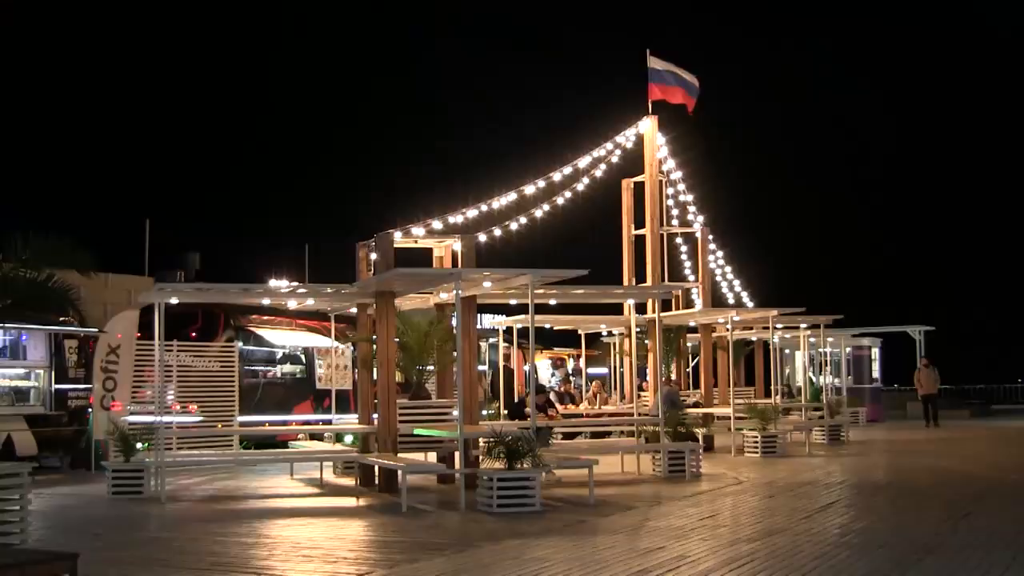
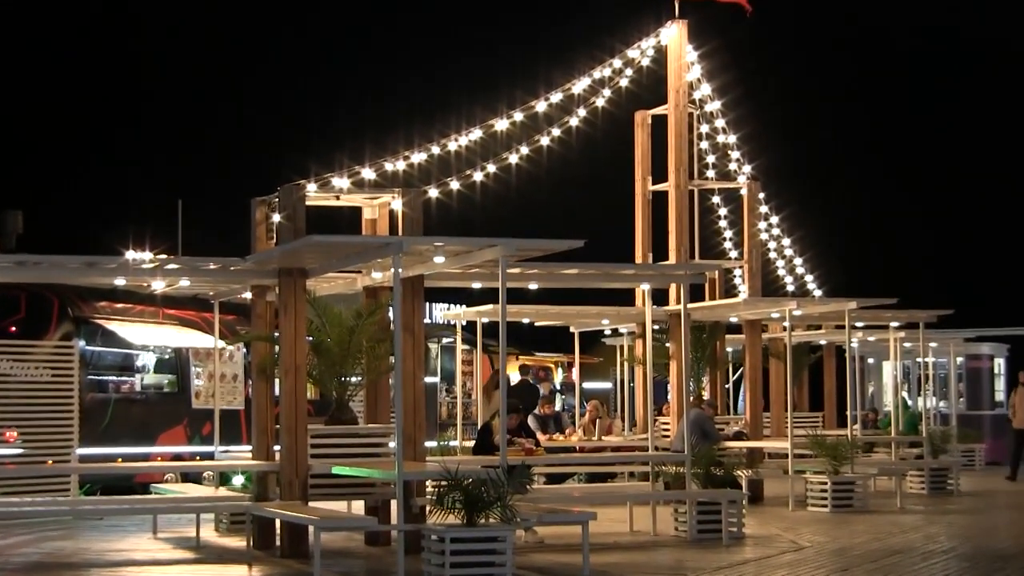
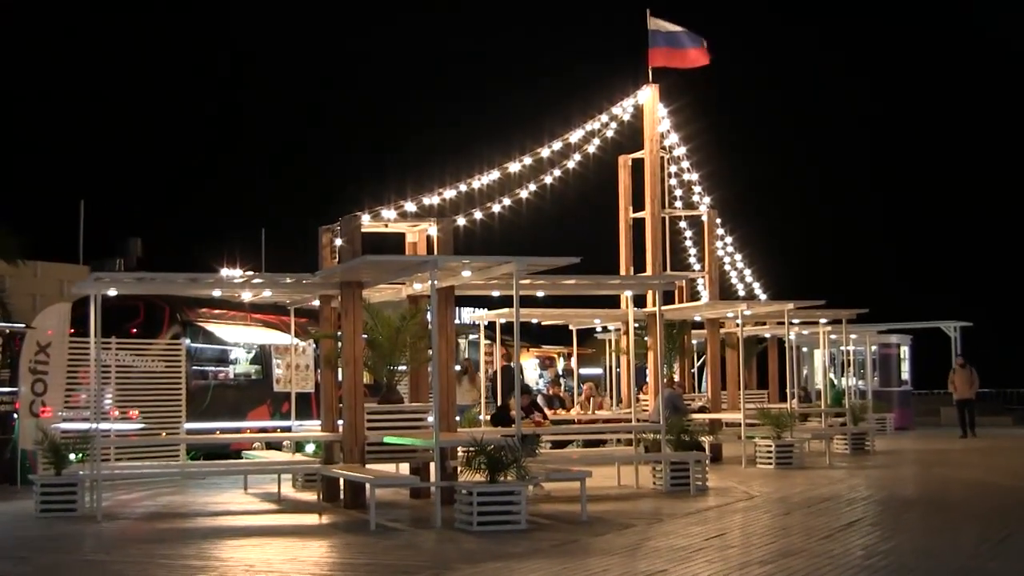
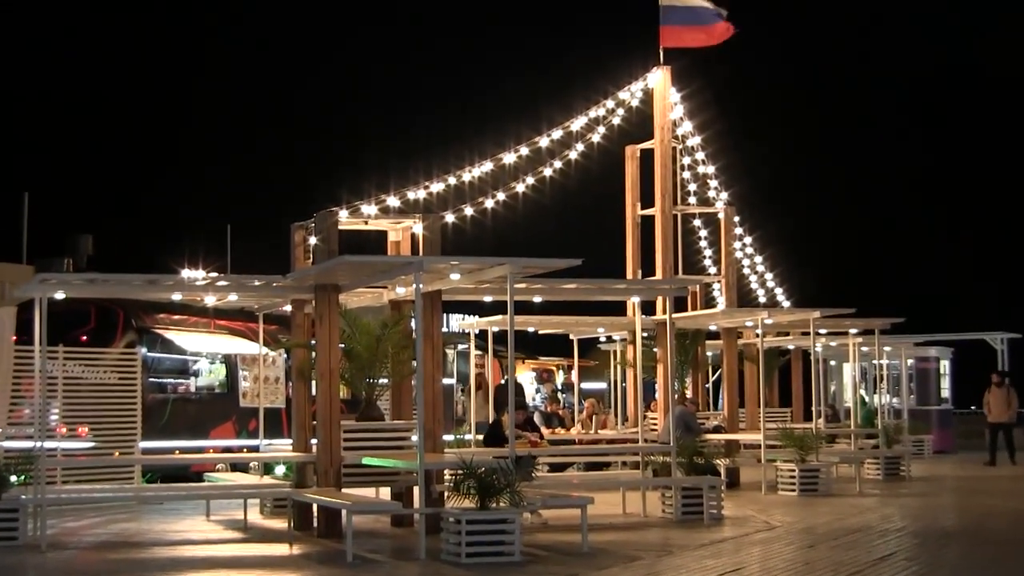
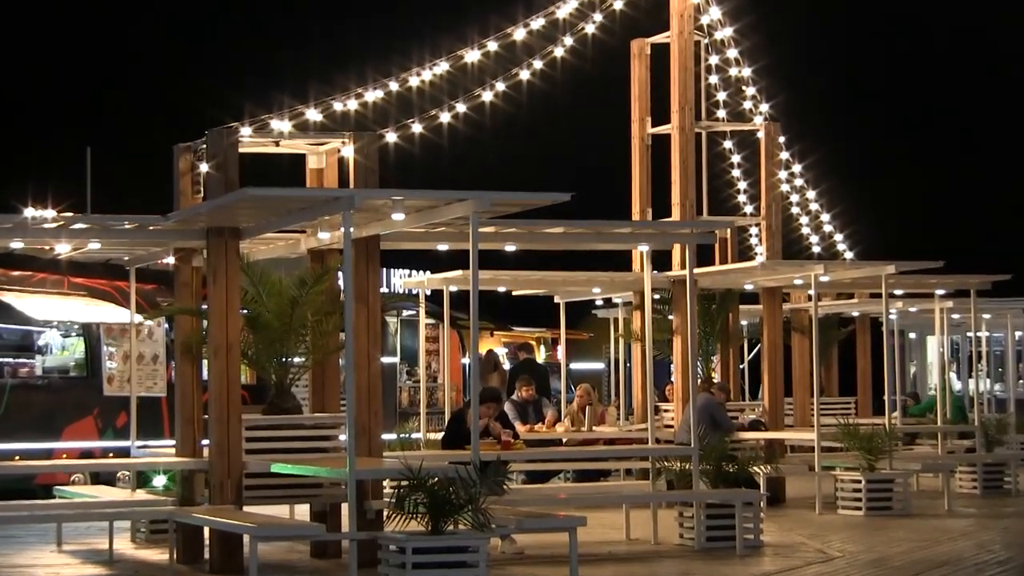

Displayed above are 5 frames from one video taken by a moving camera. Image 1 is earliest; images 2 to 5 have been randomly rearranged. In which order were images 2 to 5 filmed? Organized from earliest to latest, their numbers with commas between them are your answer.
3, 4, 2, 5
